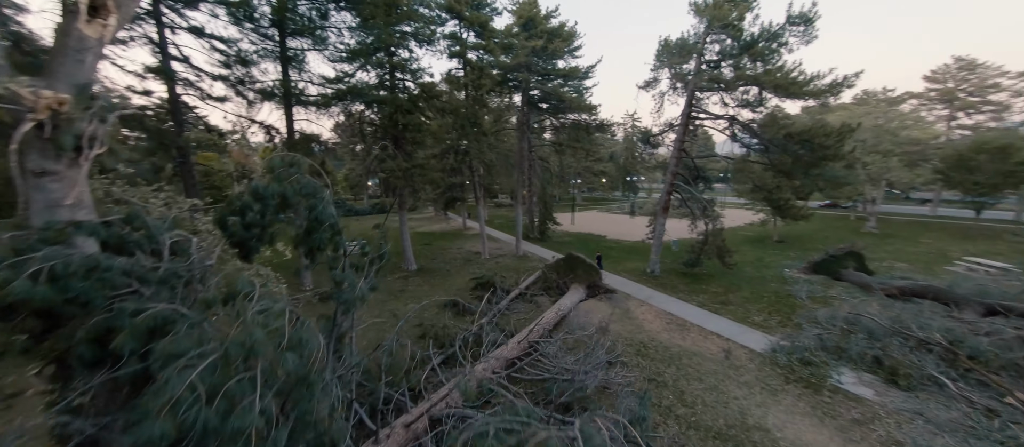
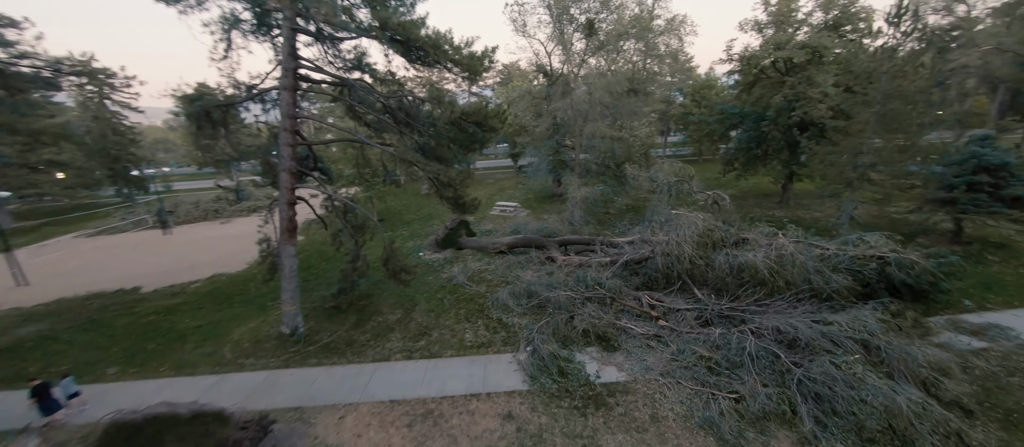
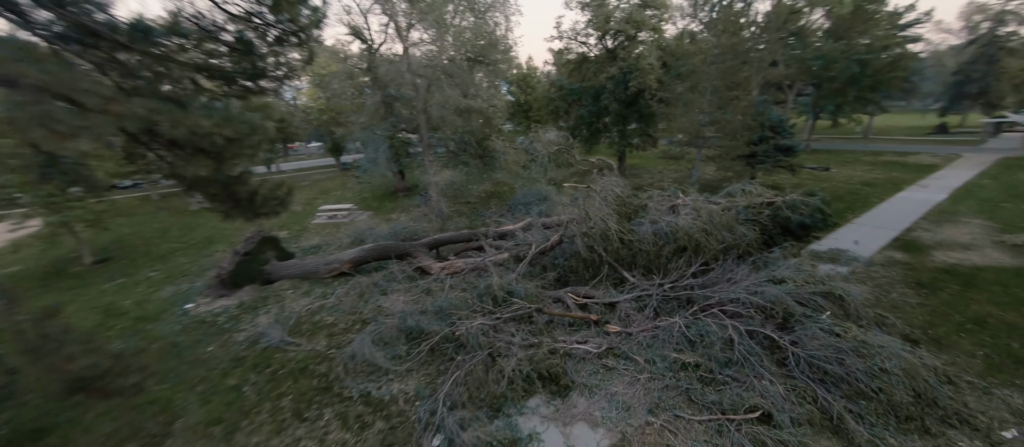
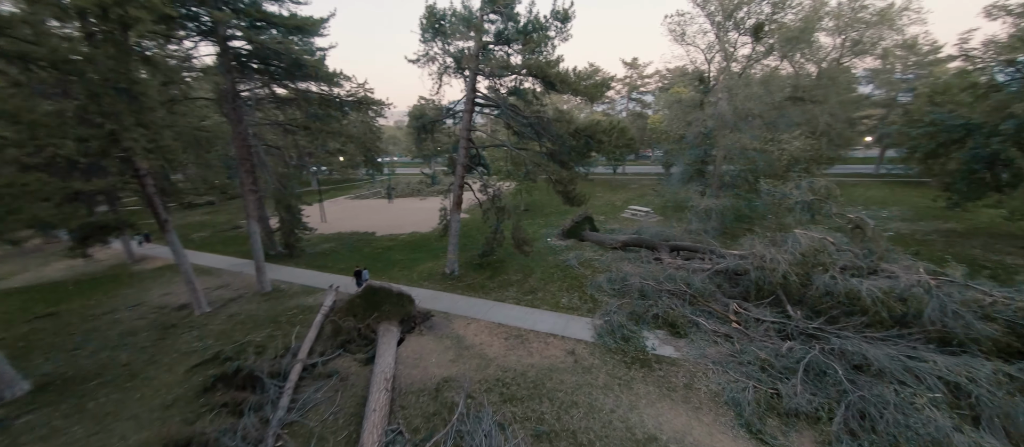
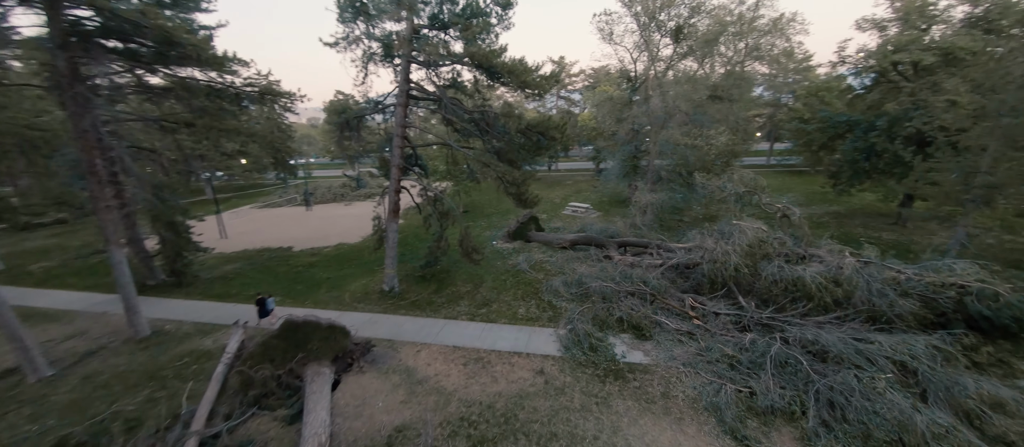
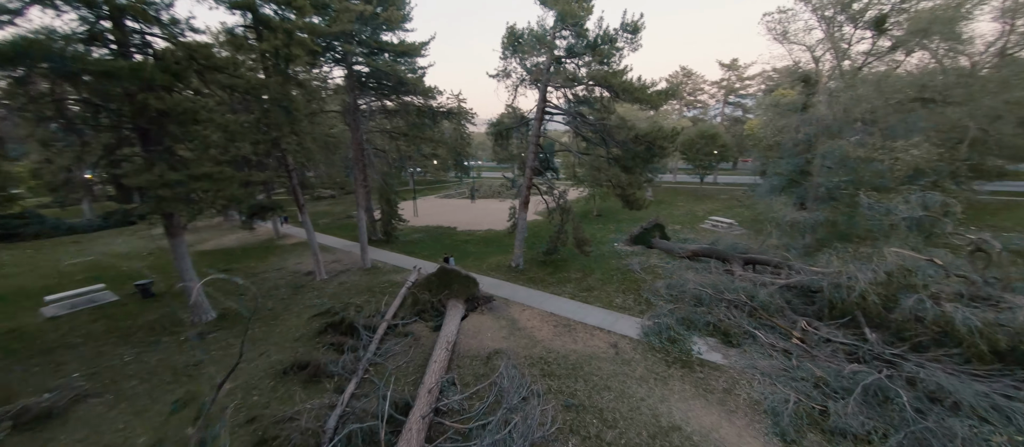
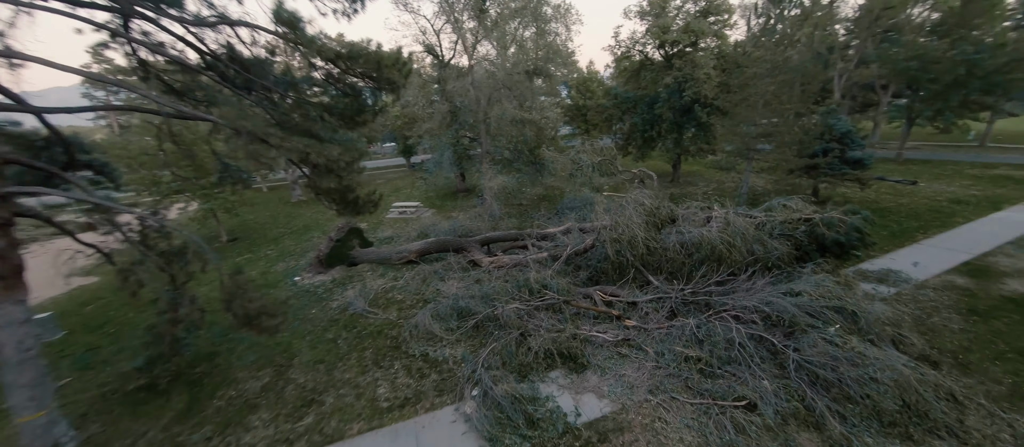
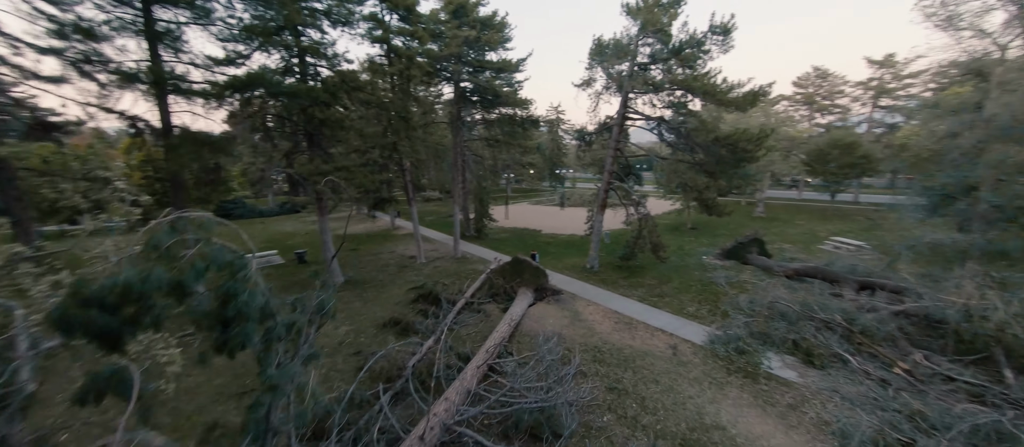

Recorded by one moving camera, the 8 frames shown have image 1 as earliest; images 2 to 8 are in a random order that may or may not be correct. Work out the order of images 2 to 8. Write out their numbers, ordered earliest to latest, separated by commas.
8, 6, 4, 5, 2, 7, 3
